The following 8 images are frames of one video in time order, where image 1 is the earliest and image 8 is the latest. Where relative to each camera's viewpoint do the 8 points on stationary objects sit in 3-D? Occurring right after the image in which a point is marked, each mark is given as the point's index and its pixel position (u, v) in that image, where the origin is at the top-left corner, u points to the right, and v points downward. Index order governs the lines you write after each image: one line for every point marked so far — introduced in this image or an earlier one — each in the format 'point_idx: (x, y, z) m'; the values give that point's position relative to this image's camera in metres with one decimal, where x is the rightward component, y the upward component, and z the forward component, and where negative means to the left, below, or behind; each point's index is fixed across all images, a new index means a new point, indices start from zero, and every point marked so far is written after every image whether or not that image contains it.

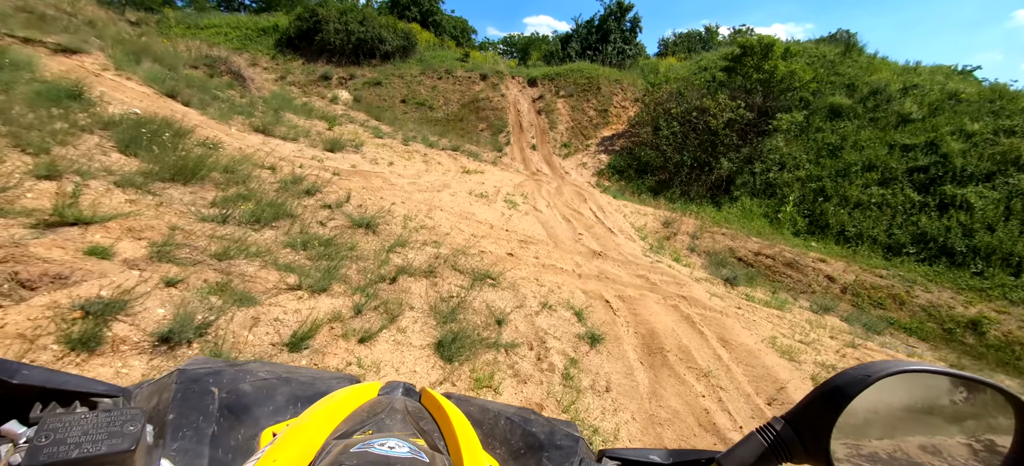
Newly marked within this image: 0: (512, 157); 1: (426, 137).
0: (0.0, +3.2, +18.3) m
1: (-3.7, +4.2, +18.3) m
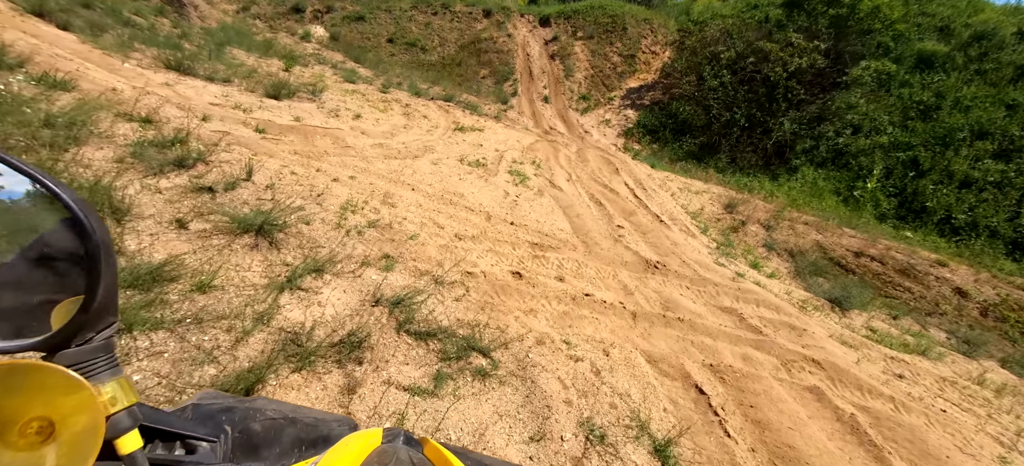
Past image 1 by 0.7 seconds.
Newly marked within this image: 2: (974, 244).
0: (+0.3, +4.2, +15.0) m
1: (-3.4, +5.3, +14.9) m
2: (+11.1, -0.3, +10.1) m
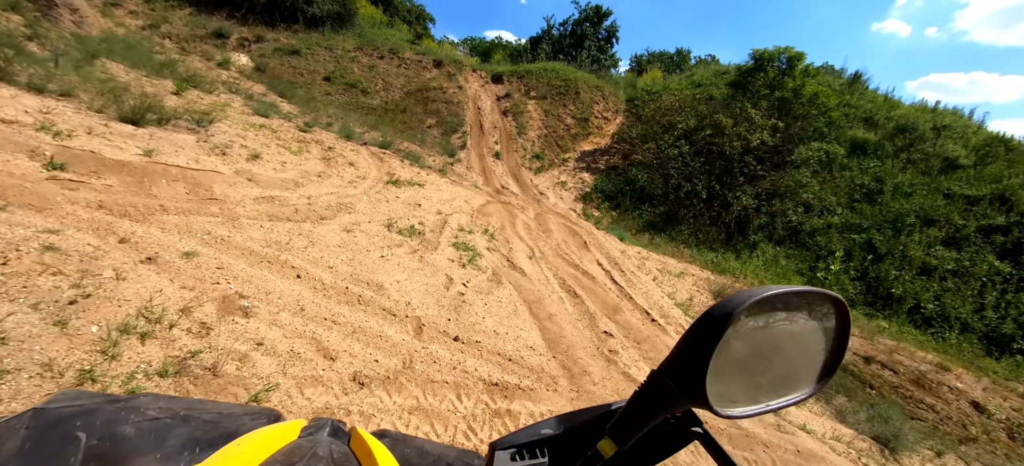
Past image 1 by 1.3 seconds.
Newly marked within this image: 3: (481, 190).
0: (-1.4, +2.0, +13.3) m
1: (-5.0, +3.3, +12.9) m
2: (+9.8, -2.4, +9.5) m
3: (-0.8, +1.0, +10.8) m
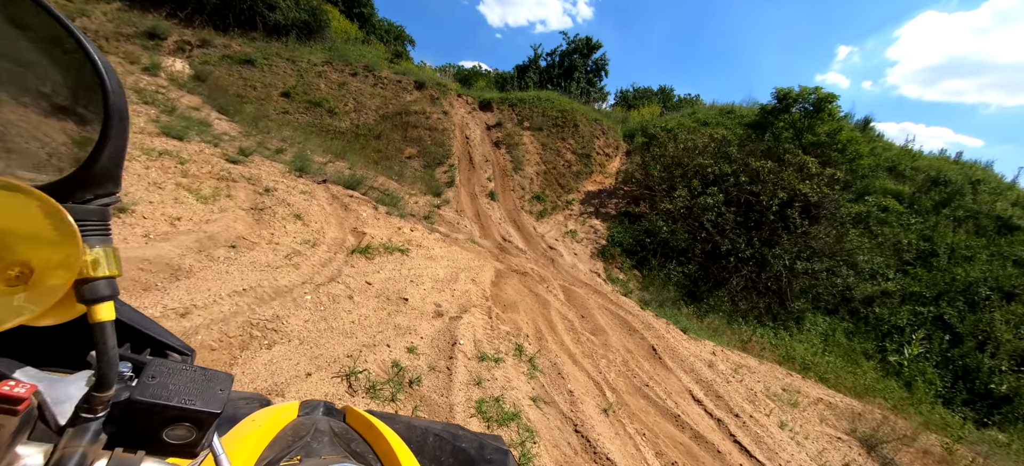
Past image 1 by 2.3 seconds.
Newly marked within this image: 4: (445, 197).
0: (-1.4, +0.5, +10.6) m
1: (-4.9, +1.9, +10.0) m
2: (+10.0, -4.0, +7.3) m
3: (-0.6, -0.3, +8.1) m
4: (-1.8, +1.0, +11.3) m
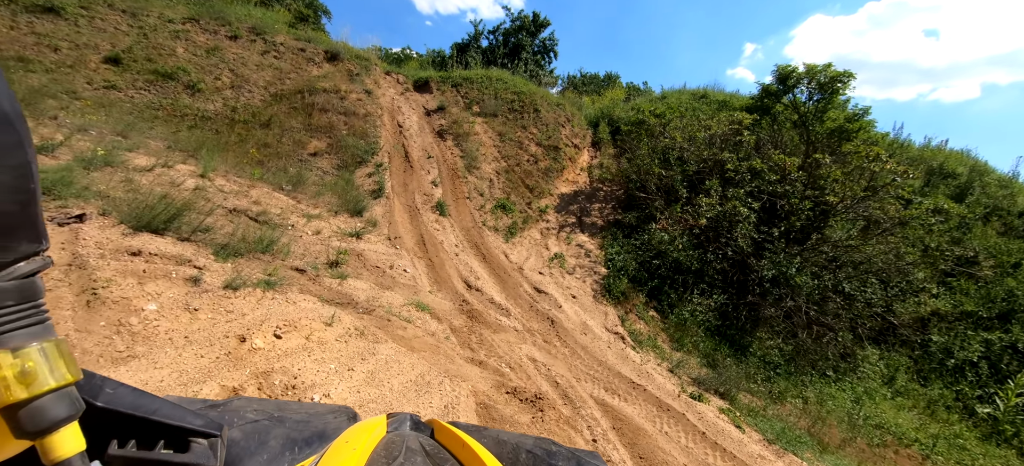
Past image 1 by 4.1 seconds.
0: (-2.0, -0.1, +6.8) m
1: (-5.4, +1.1, +5.7) m
2: (+9.9, -4.2, +5.3) m
3: (-0.8, -1.0, +4.5) m
4: (-2.5, +0.3, +7.4) m
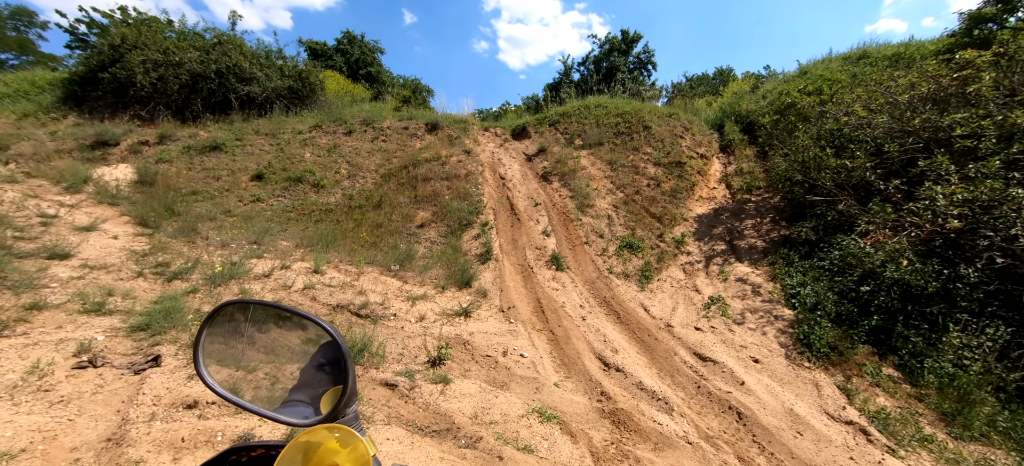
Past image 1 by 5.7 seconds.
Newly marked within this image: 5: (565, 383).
0: (-0.1, -1.1, +5.9) m
1: (-3.9, -0.4, +5.8) m
2: (+11.3, -2.9, +0.7) m
3: (+0.5, -1.6, +3.2) m
4: (-0.5, -0.8, +6.6) m
5: (+0.5, -1.5, +4.3) m
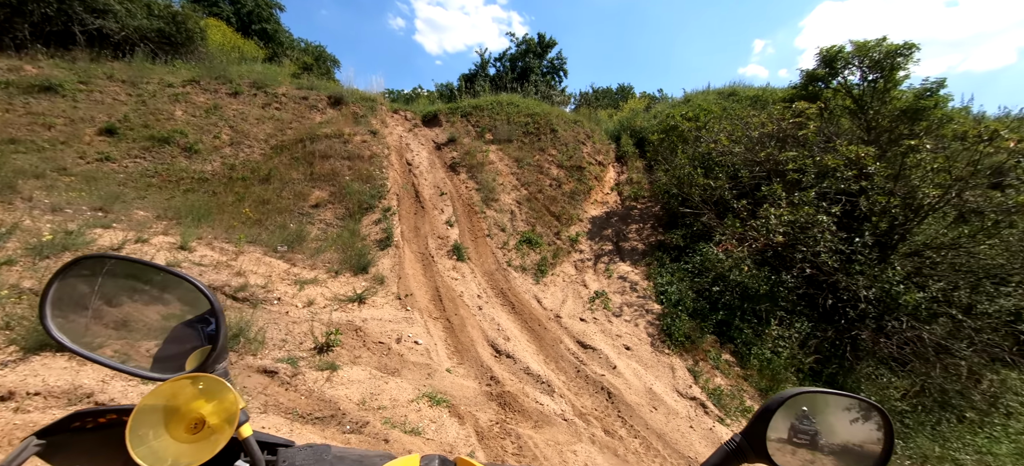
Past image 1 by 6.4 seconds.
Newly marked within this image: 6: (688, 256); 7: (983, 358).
0: (-1.5, -0.9, +5.8) m
1: (-5.1, 0.0, +4.9) m
2: (+10.6, -3.6, +3.3) m
3: (-0.4, -1.5, +3.3) m
4: (-2.1, -0.5, +6.5) m
5: (-0.6, -1.4, +4.4) m
6: (+3.4, -0.4, +8.1) m
7: (+6.8, -1.8, +6.5) m
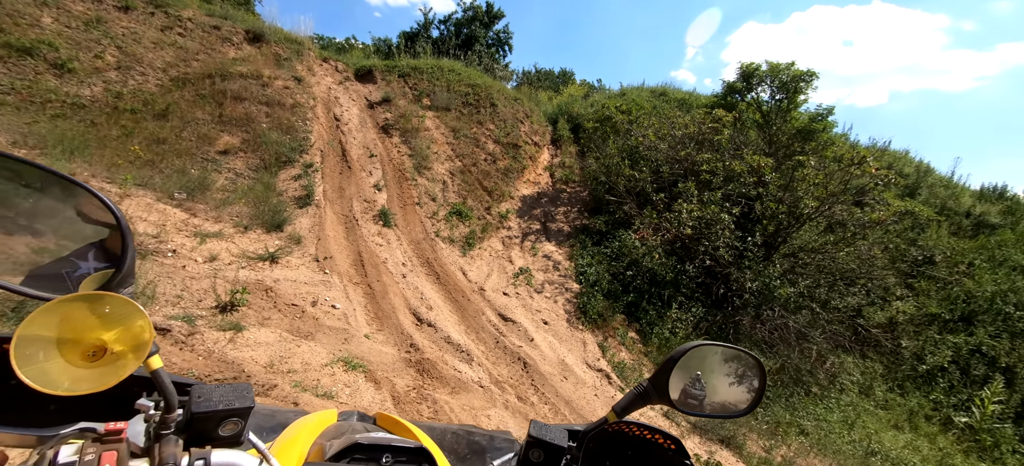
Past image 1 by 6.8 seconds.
0: (-2.5, -0.3, +5.5) m
1: (-5.8, +0.8, +4.0) m
2: (+9.5, -4.3, +5.3) m
3: (-1.0, -1.2, +3.3) m
4: (-3.1, +0.1, +6.0) m
5: (-1.4, -1.0, +4.3) m
6: (+2.0, -0.2, +8.6) m
7: (+5.4, -1.9, +7.6) m
